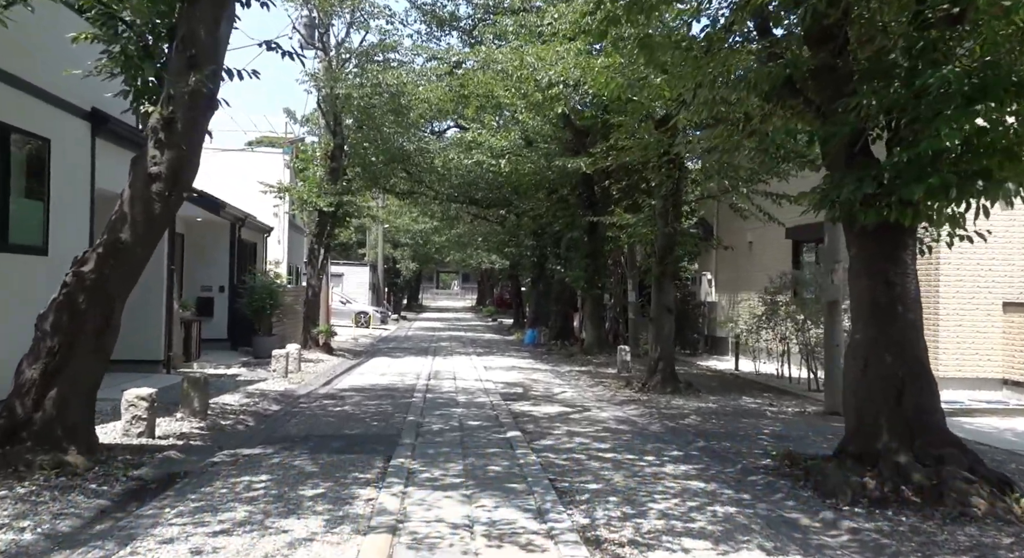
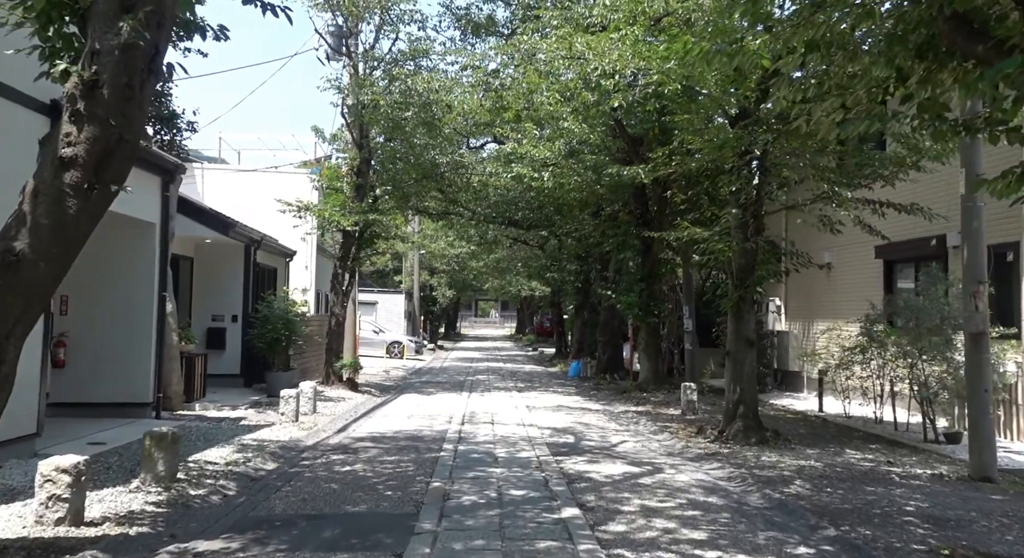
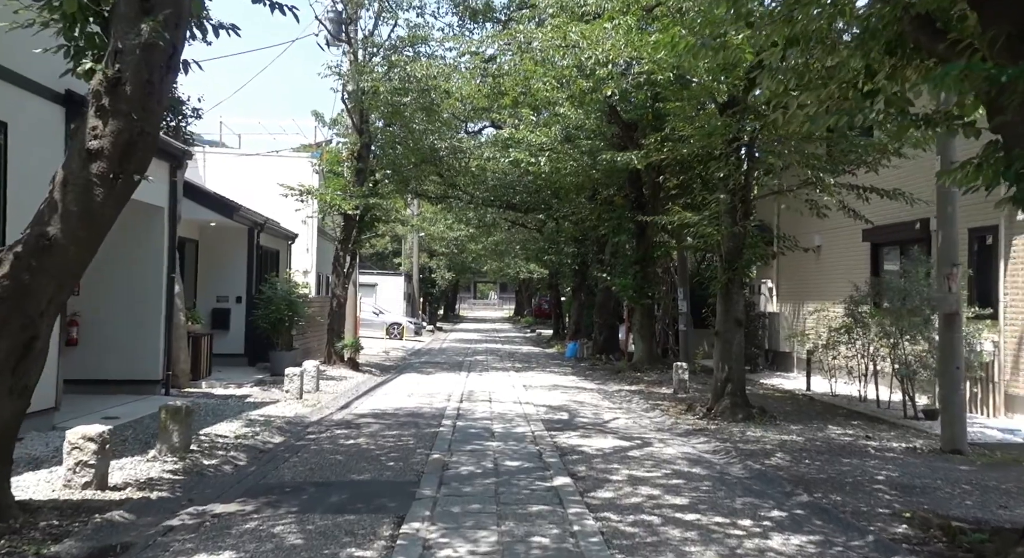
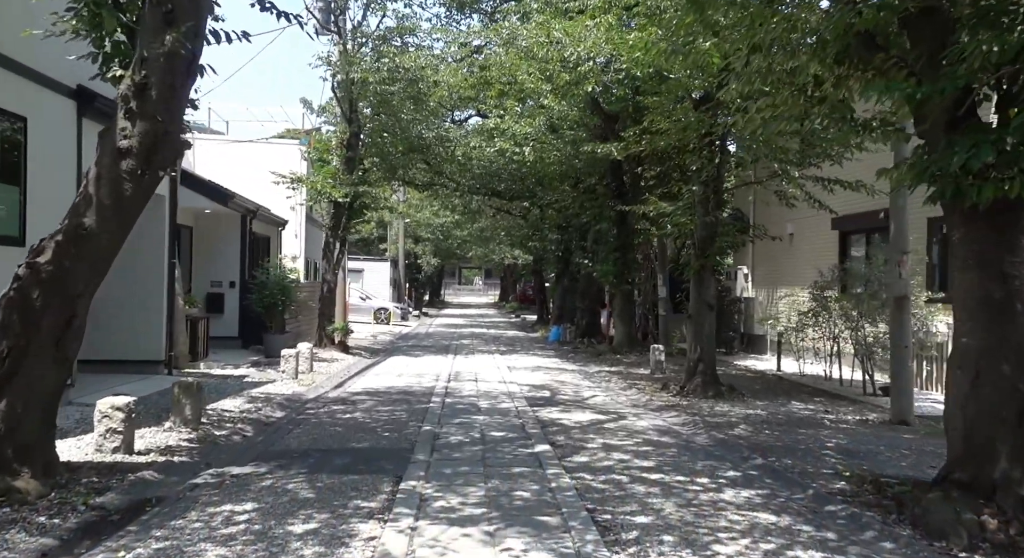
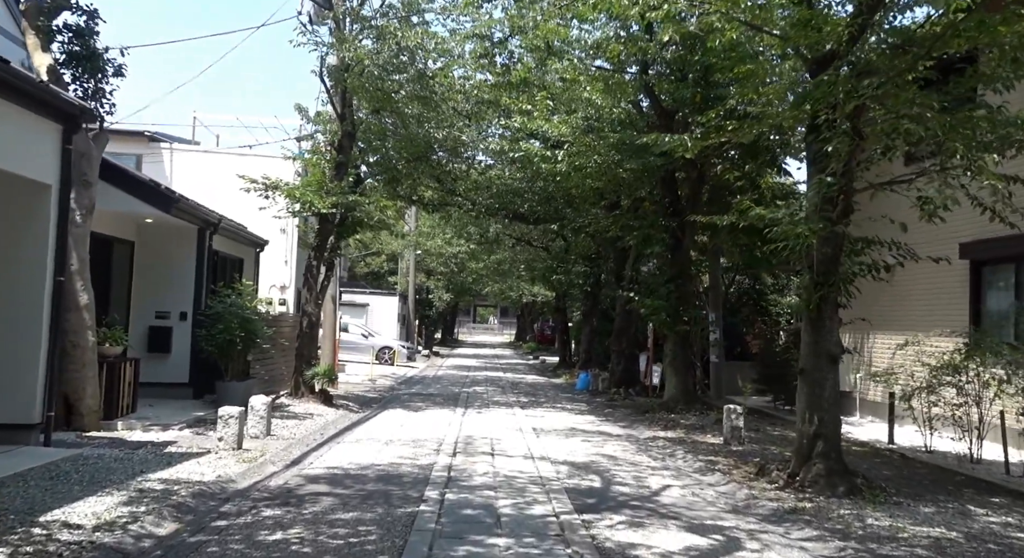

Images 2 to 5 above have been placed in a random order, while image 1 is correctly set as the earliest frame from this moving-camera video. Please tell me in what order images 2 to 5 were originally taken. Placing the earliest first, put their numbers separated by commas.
4, 3, 2, 5
